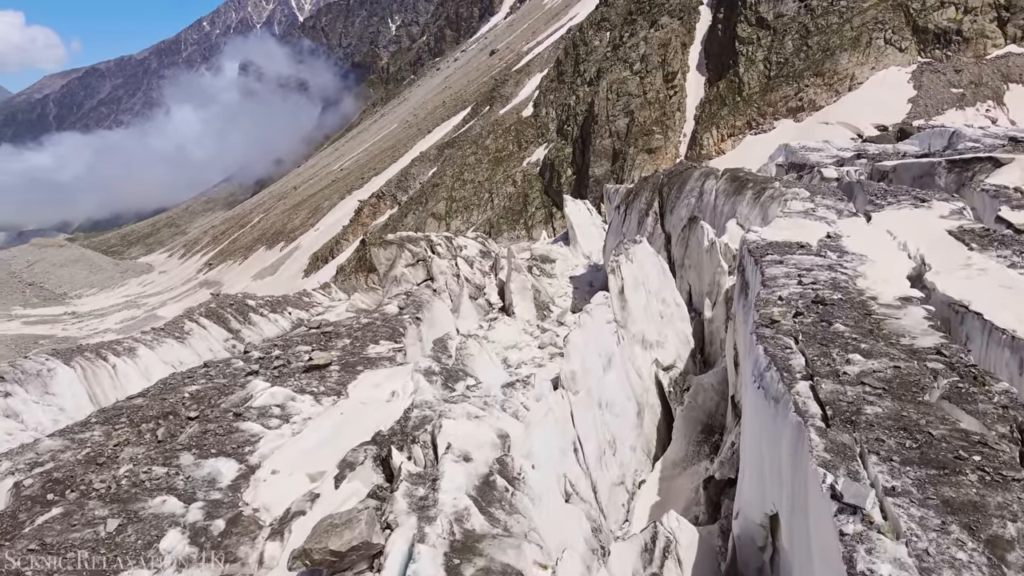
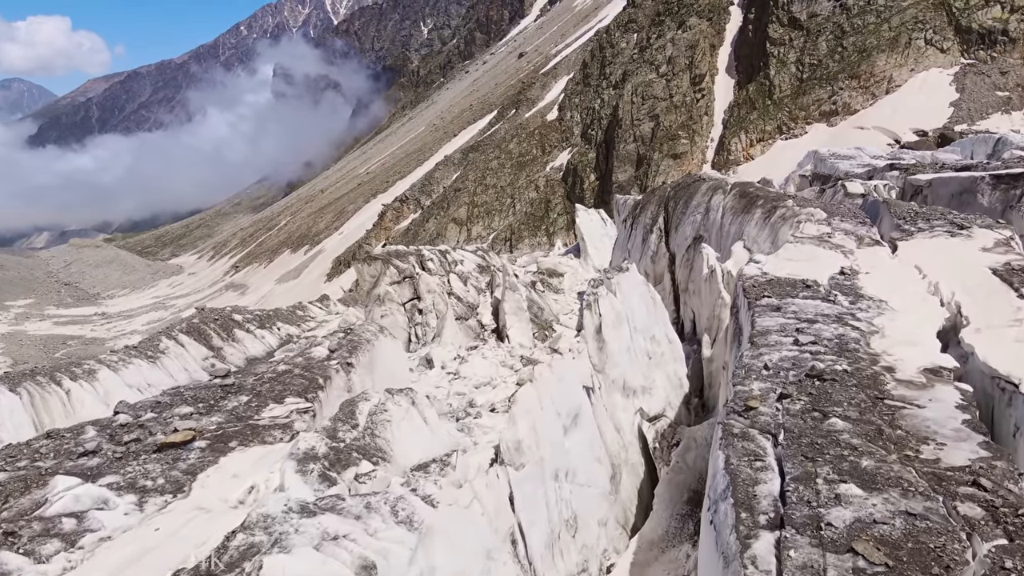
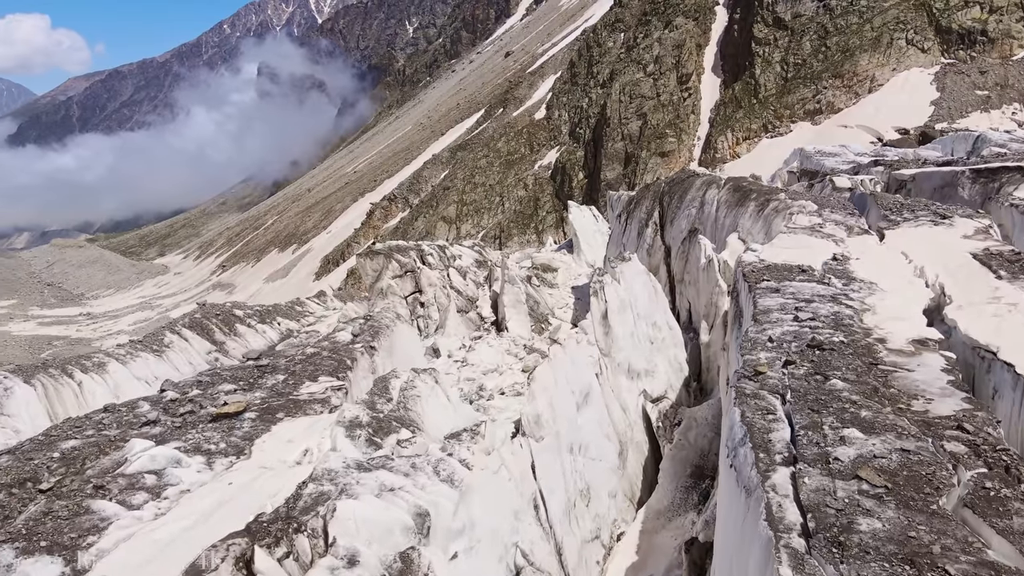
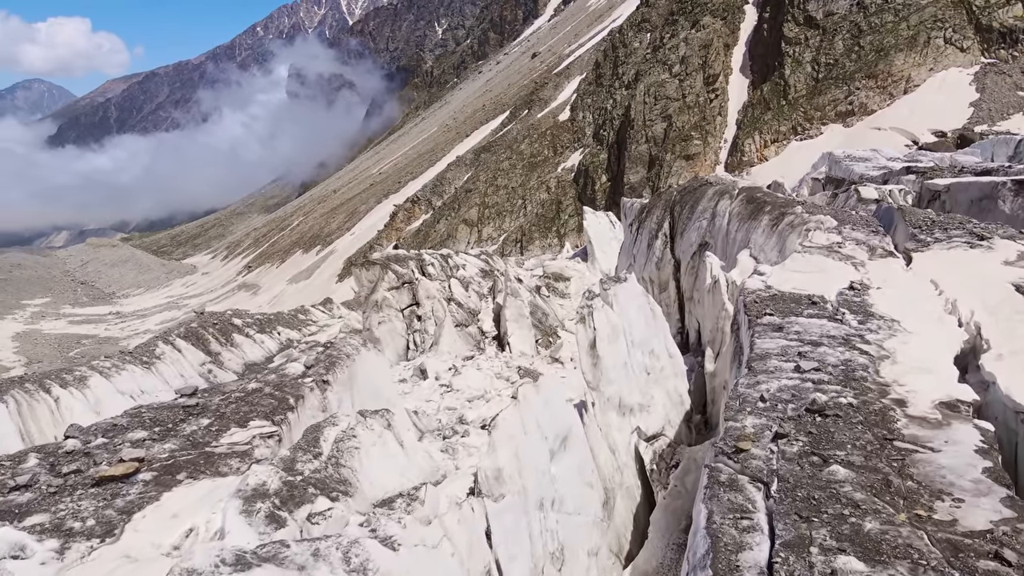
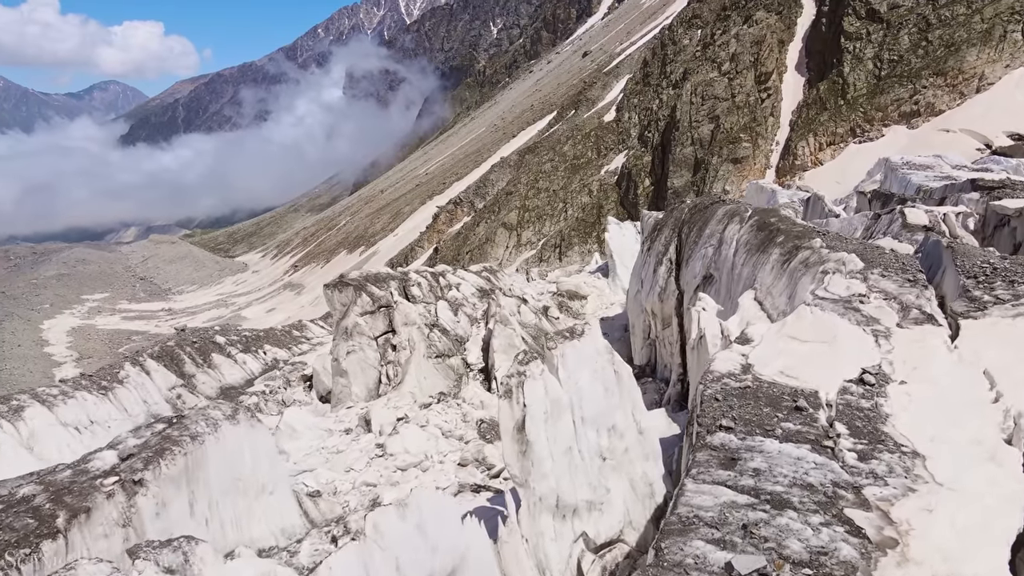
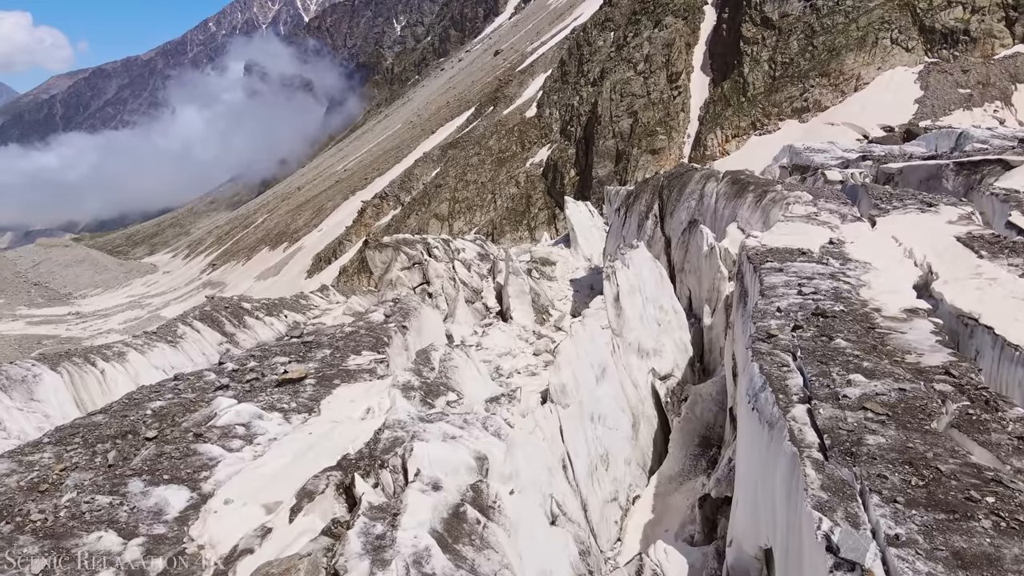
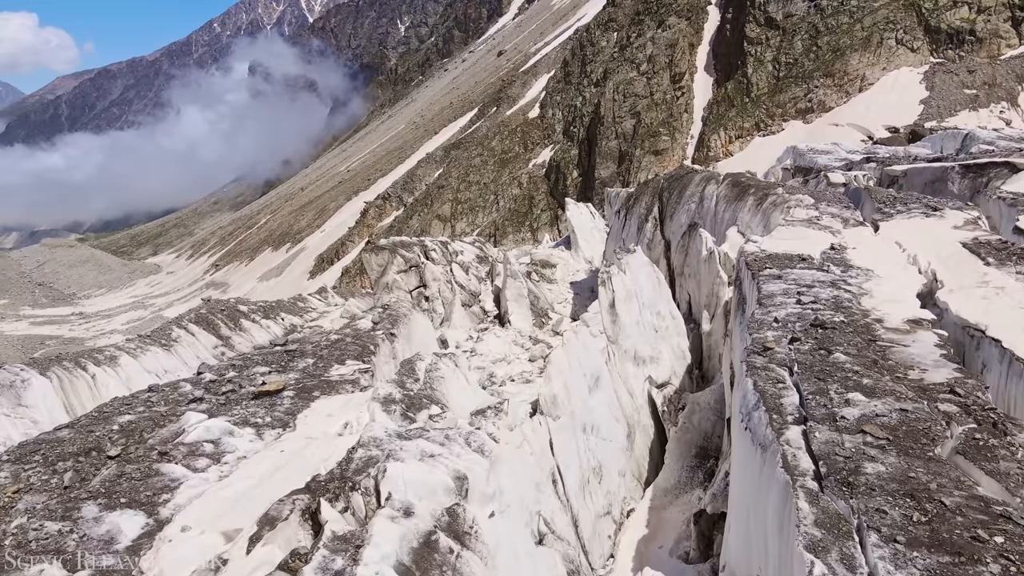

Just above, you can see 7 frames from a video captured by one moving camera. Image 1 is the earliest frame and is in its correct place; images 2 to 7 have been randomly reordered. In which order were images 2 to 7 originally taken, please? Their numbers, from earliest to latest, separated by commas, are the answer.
6, 7, 3, 2, 4, 5
